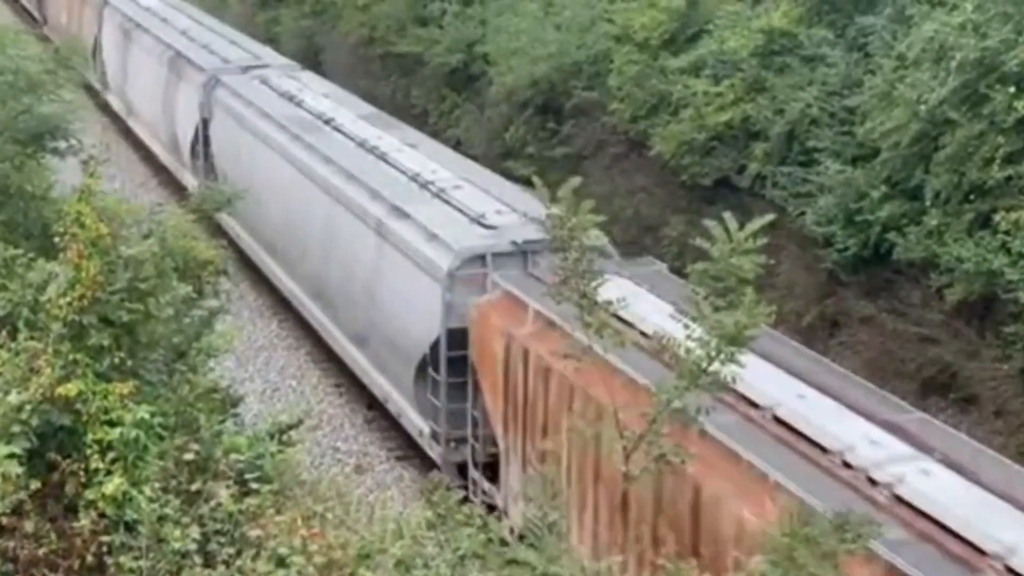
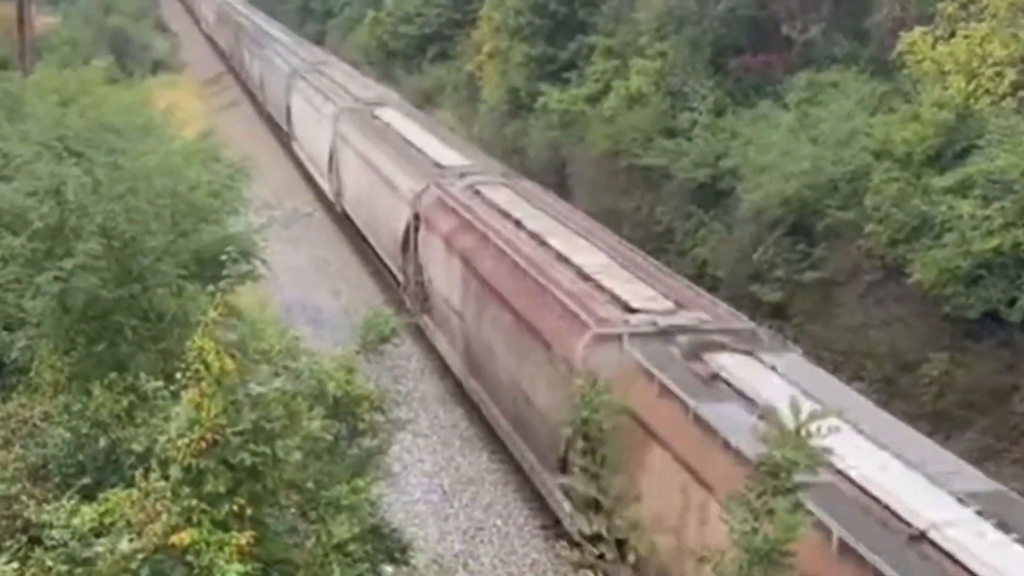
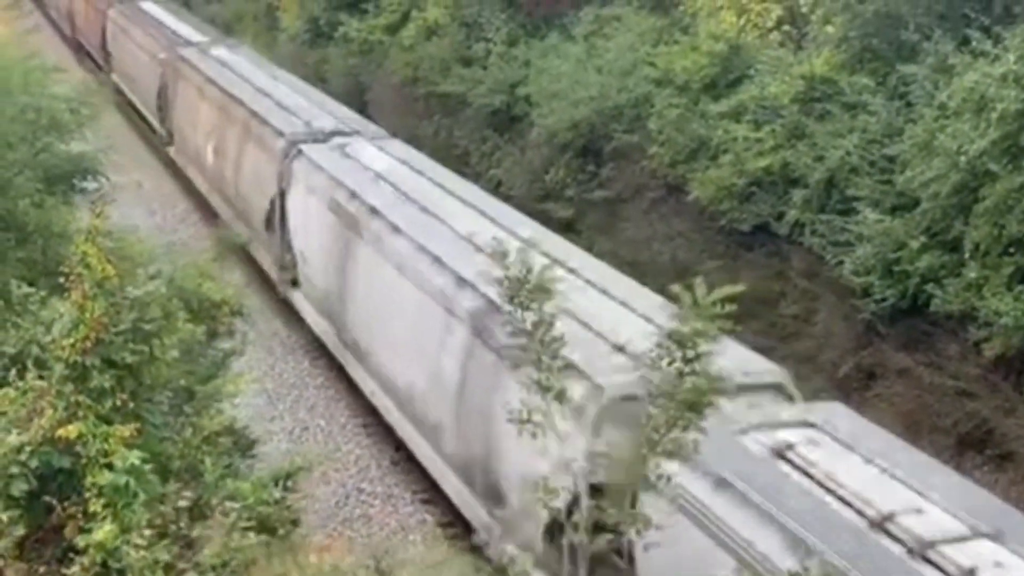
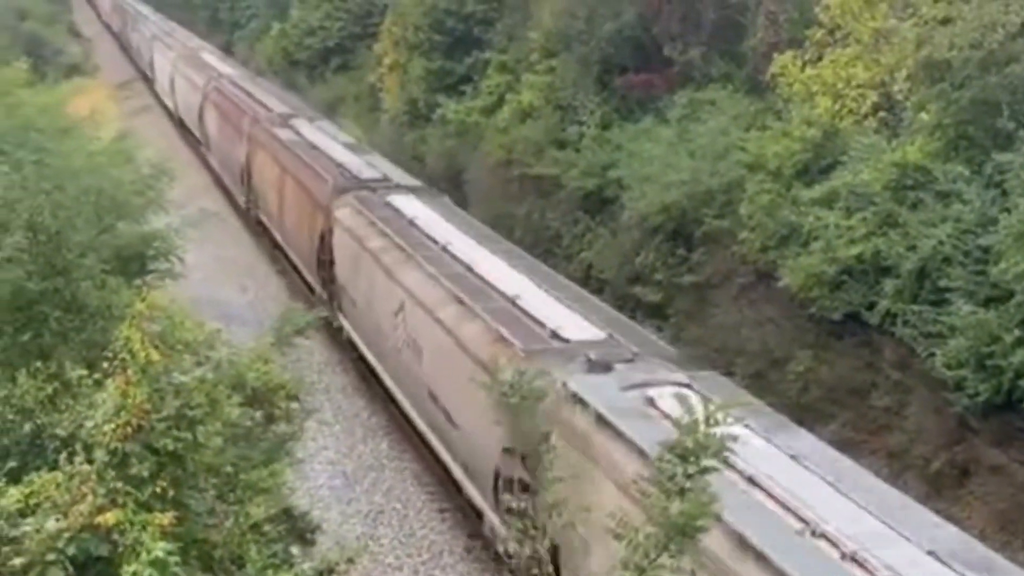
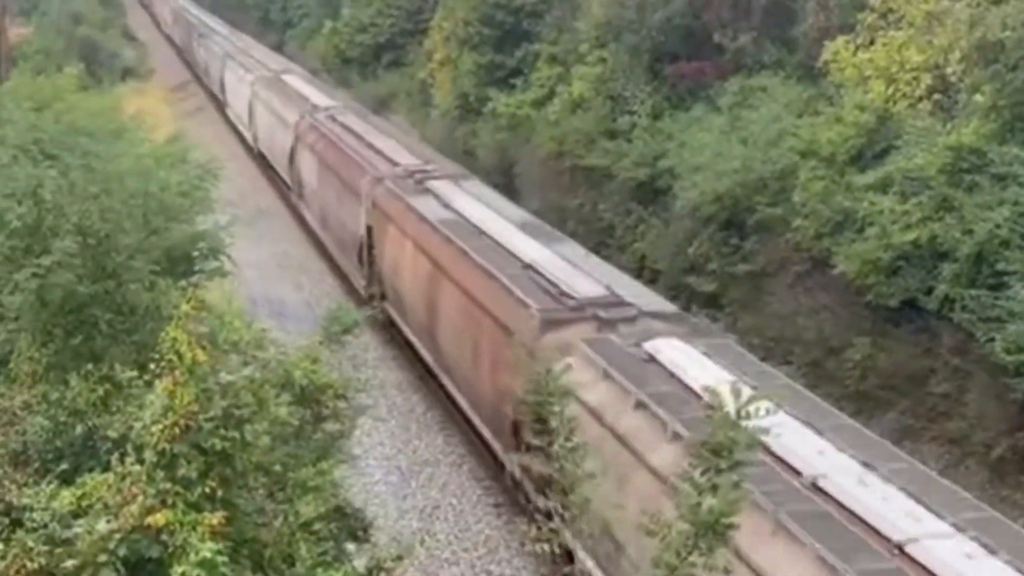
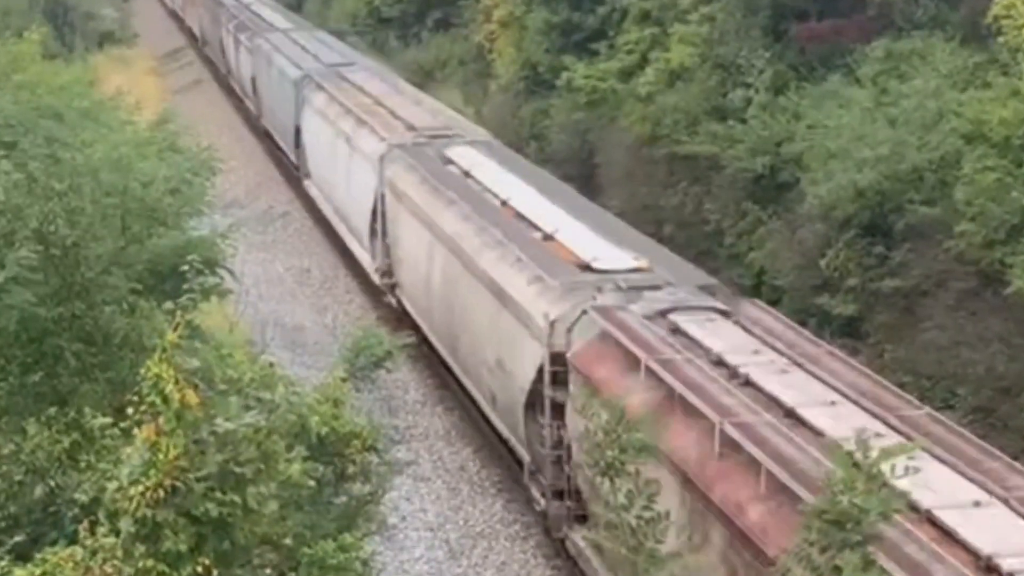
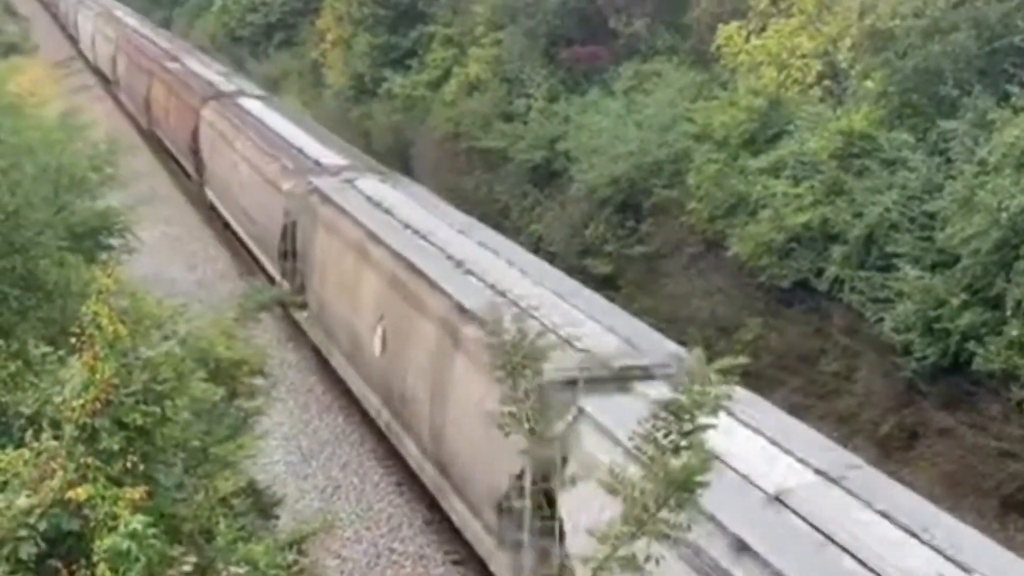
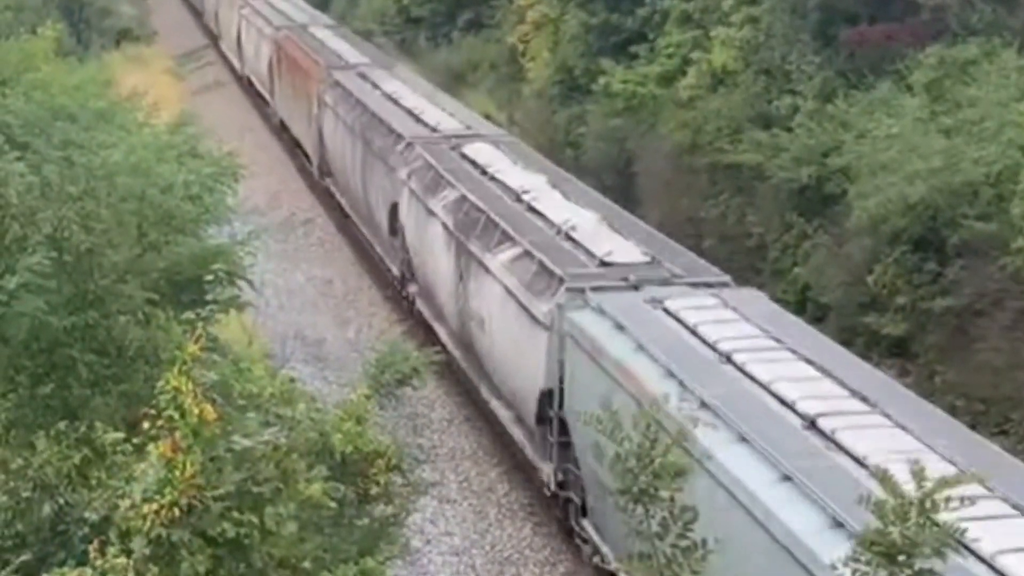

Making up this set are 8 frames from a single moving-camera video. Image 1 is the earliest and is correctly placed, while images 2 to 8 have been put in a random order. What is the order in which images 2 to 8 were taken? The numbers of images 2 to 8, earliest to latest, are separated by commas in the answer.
3, 7, 4, 5, 2, 6, 8
